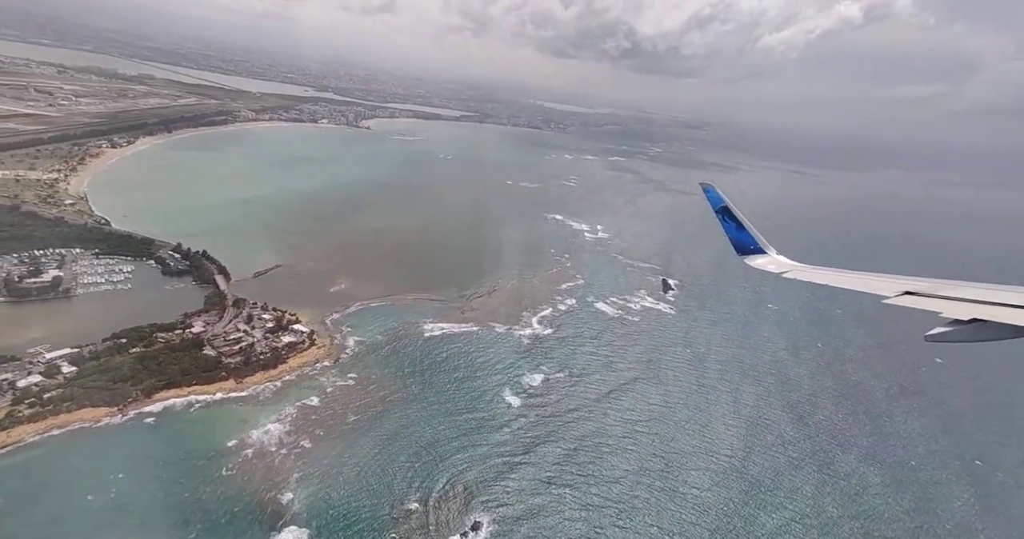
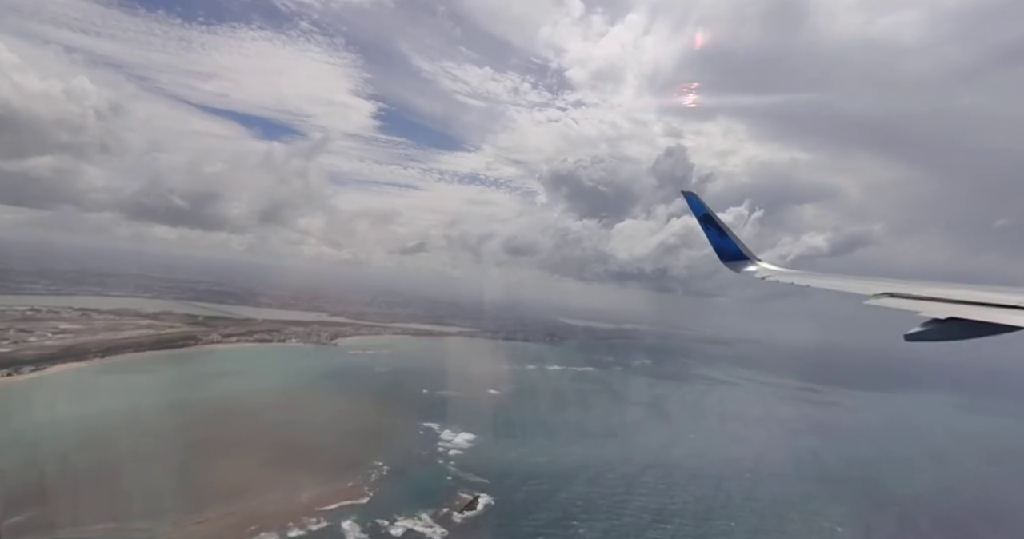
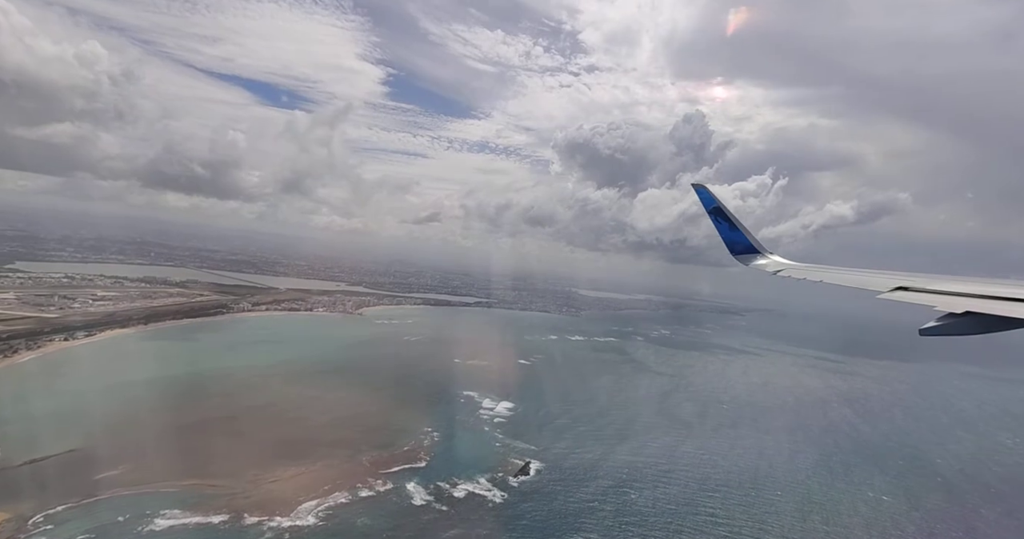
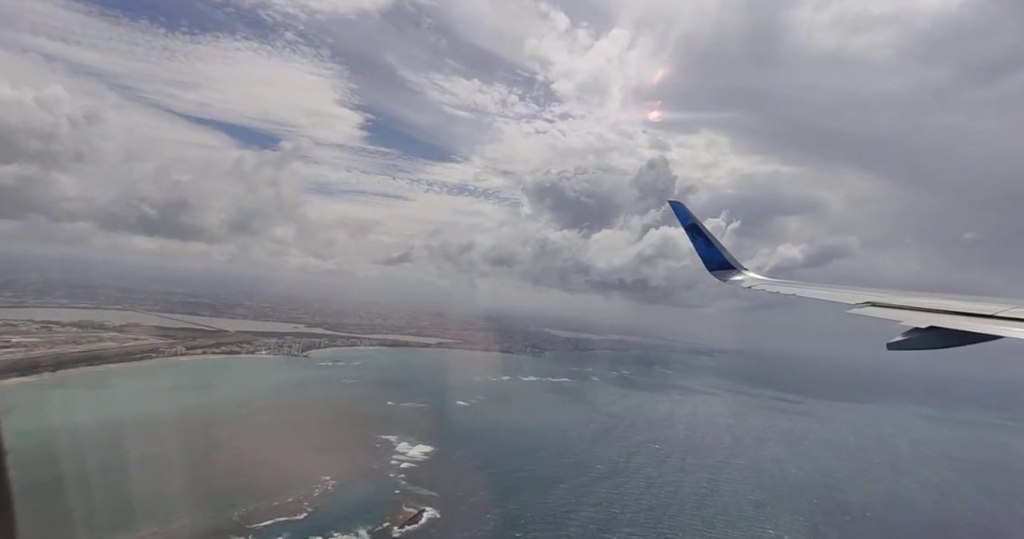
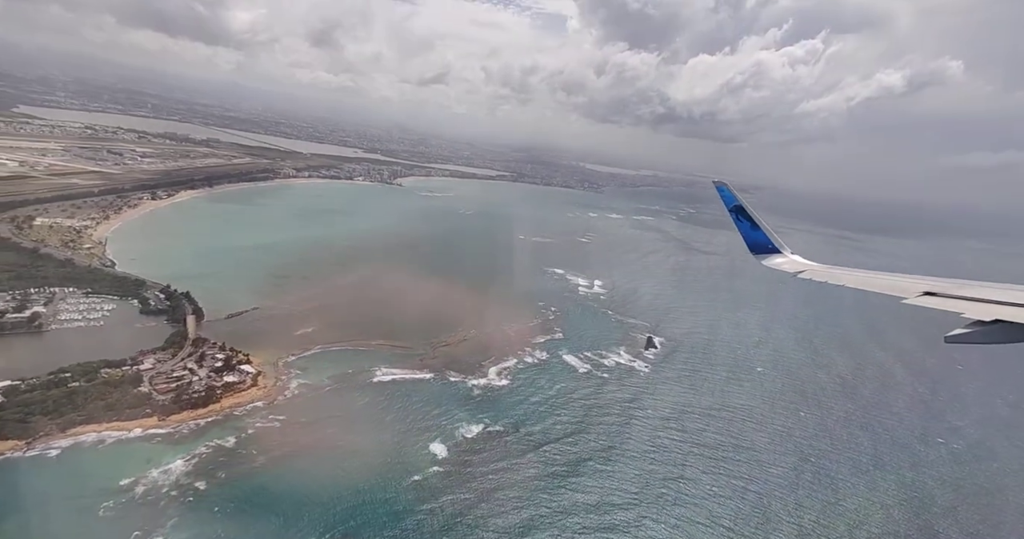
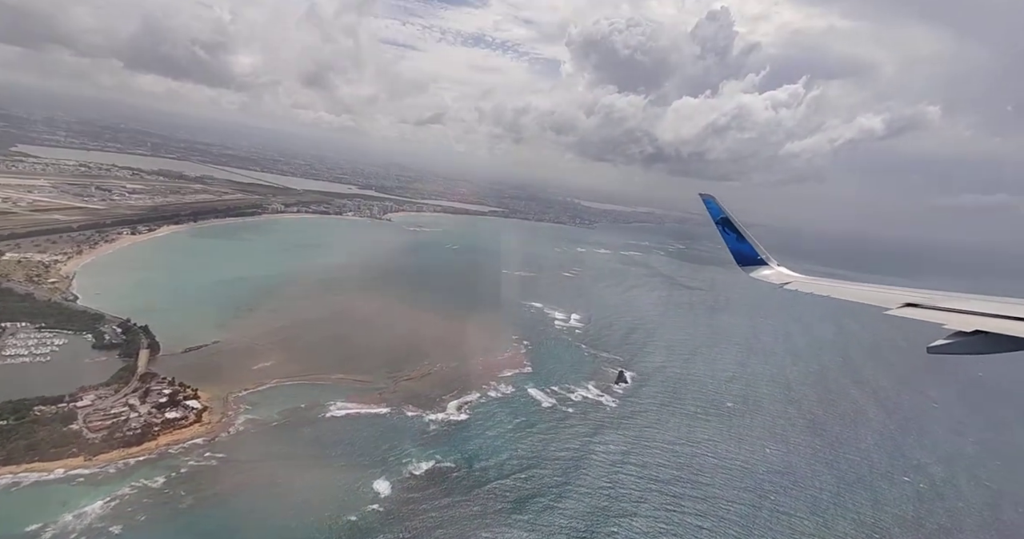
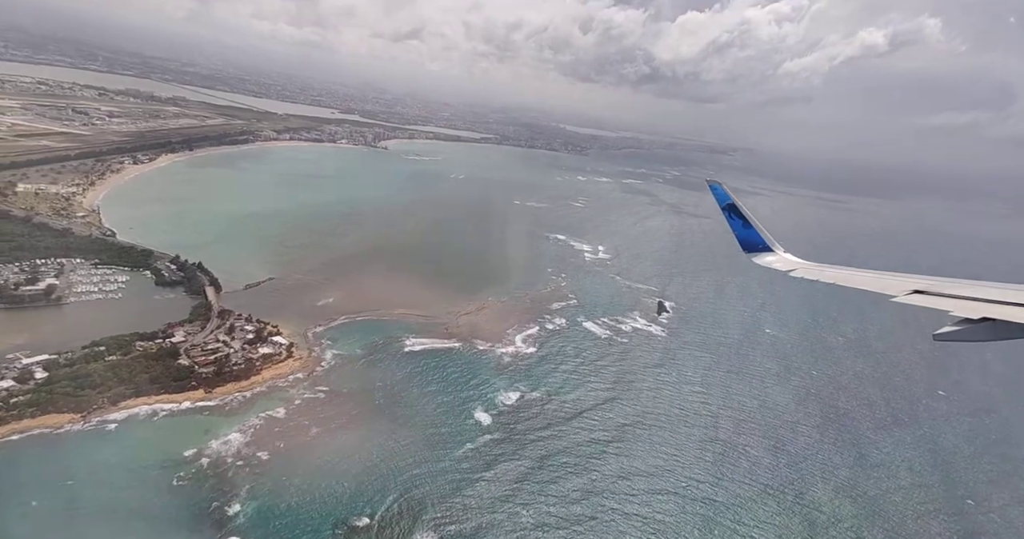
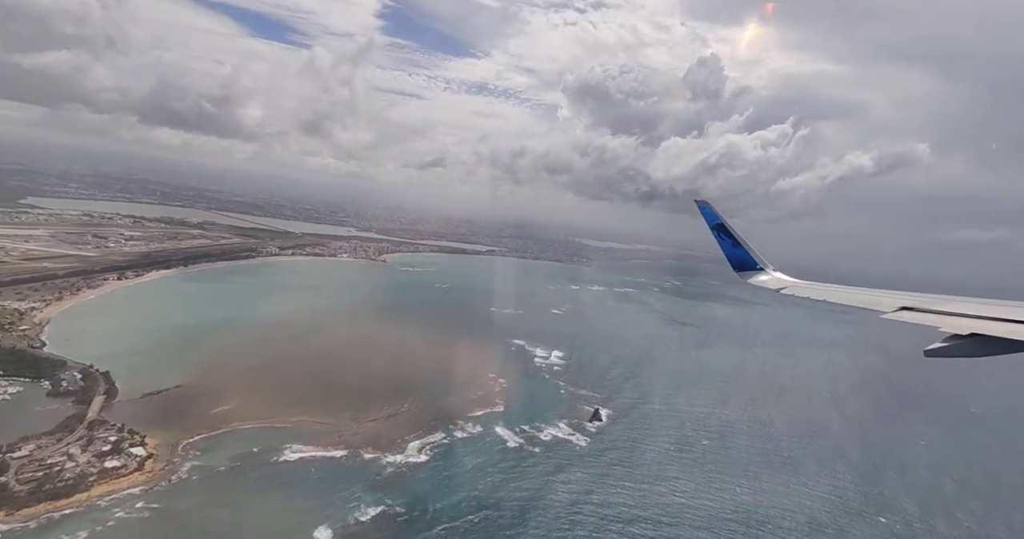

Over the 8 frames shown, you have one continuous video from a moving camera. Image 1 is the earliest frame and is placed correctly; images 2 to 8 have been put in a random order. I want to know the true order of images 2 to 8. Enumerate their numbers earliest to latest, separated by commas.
7, 5, 6, 8, 3, 2, 4
